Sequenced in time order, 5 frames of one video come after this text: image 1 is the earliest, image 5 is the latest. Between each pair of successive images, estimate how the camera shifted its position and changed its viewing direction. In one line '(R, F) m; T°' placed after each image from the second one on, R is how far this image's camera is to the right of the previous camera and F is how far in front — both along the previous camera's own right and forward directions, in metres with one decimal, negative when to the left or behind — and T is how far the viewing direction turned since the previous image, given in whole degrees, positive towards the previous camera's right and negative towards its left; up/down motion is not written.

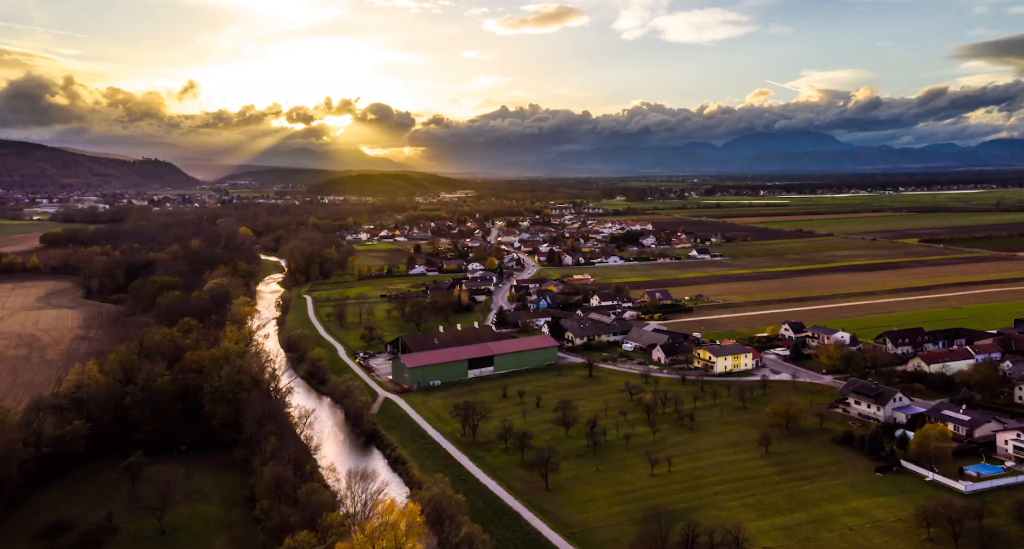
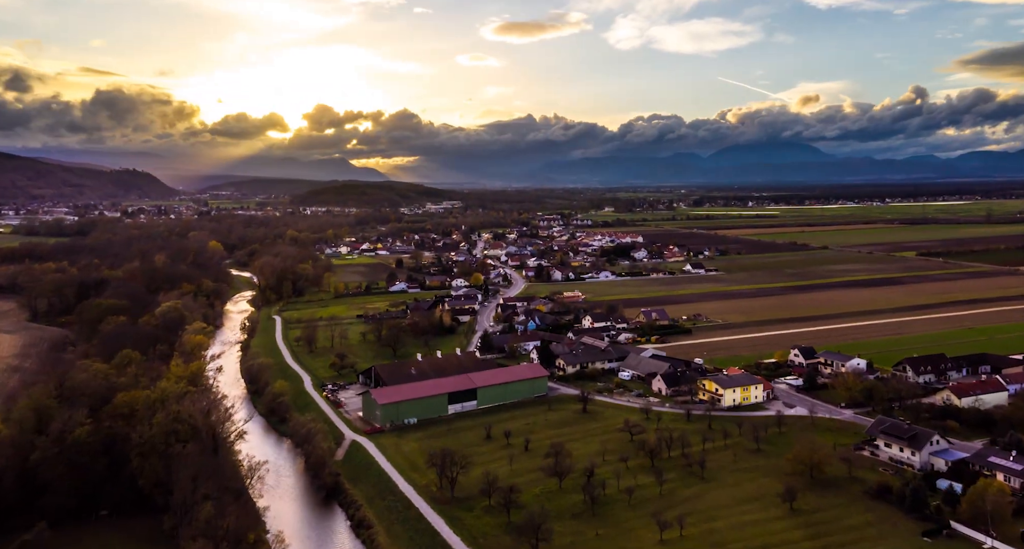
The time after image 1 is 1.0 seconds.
(+0.1, +4.0) m; +1°
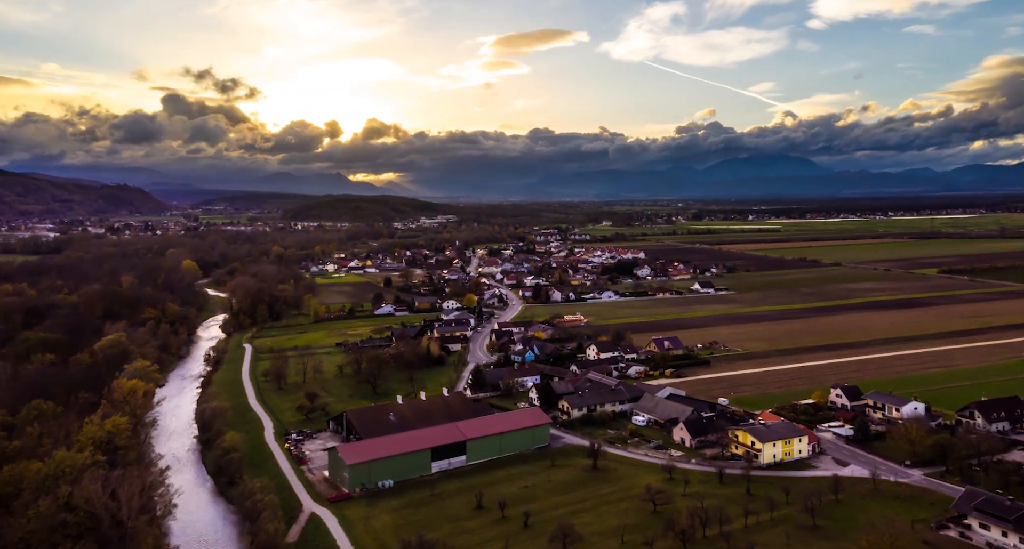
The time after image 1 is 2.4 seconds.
(0.0, +5.6) m; 0°
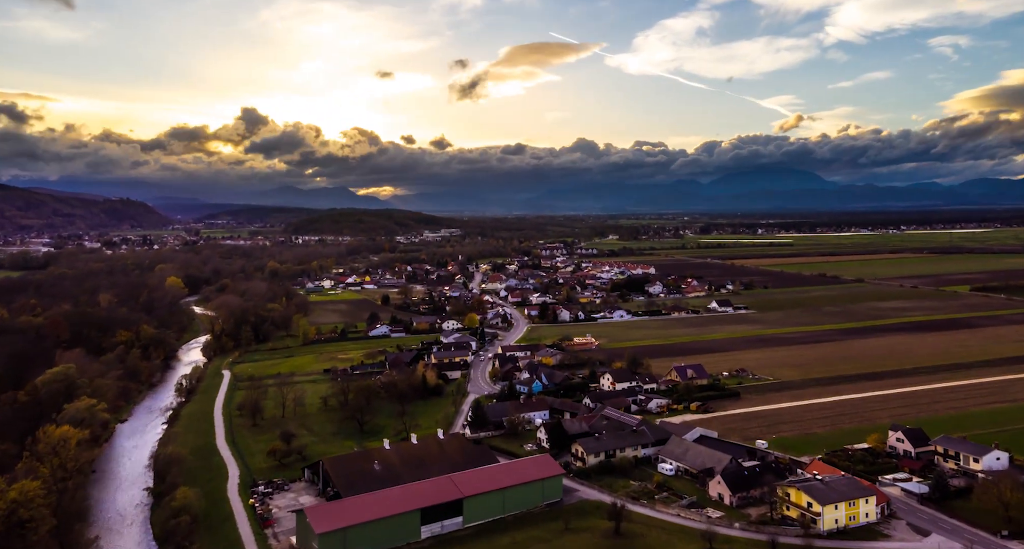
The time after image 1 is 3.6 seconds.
(-0.1, +4.8) m; 0°
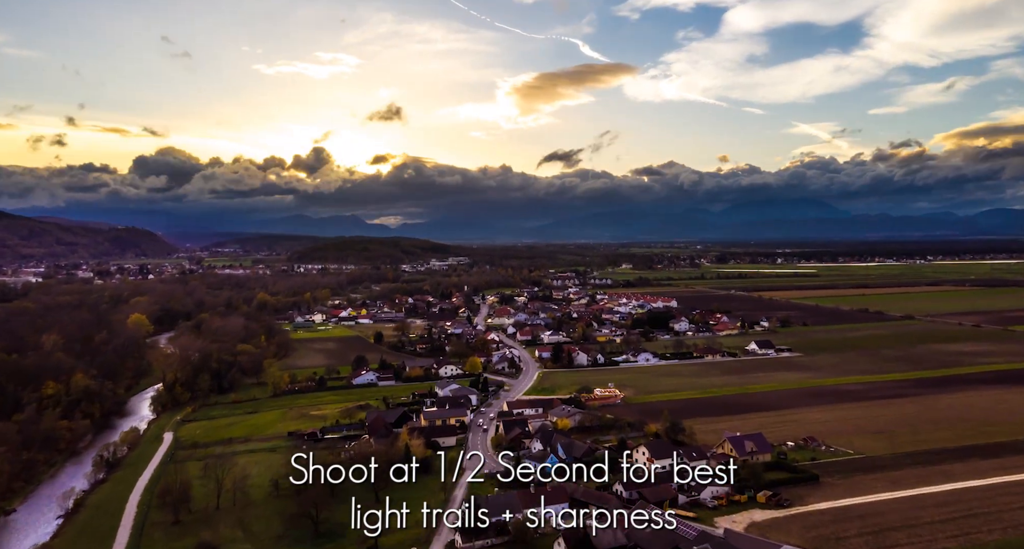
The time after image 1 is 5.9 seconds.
(+0.1, +9.1) m; -1°
